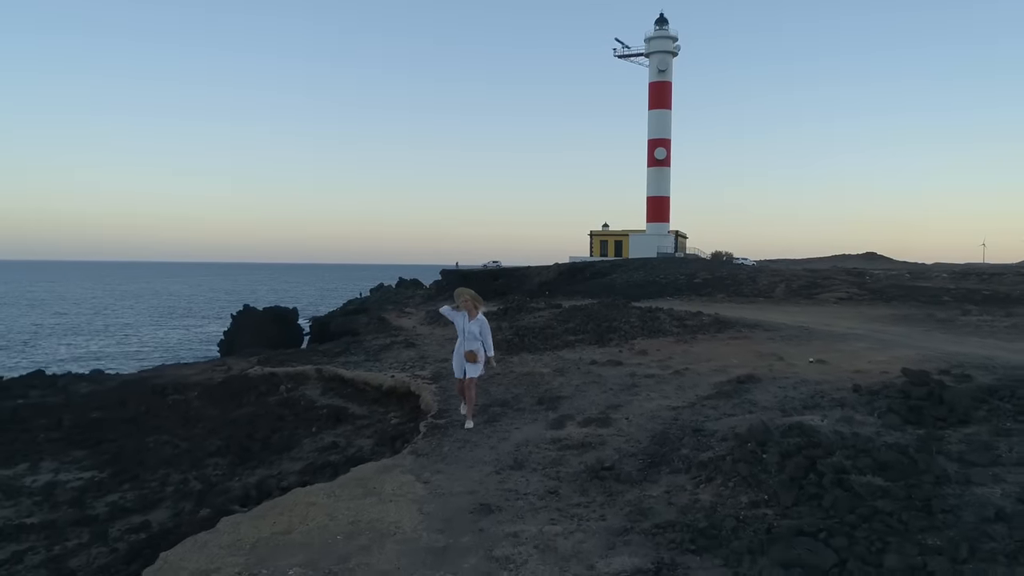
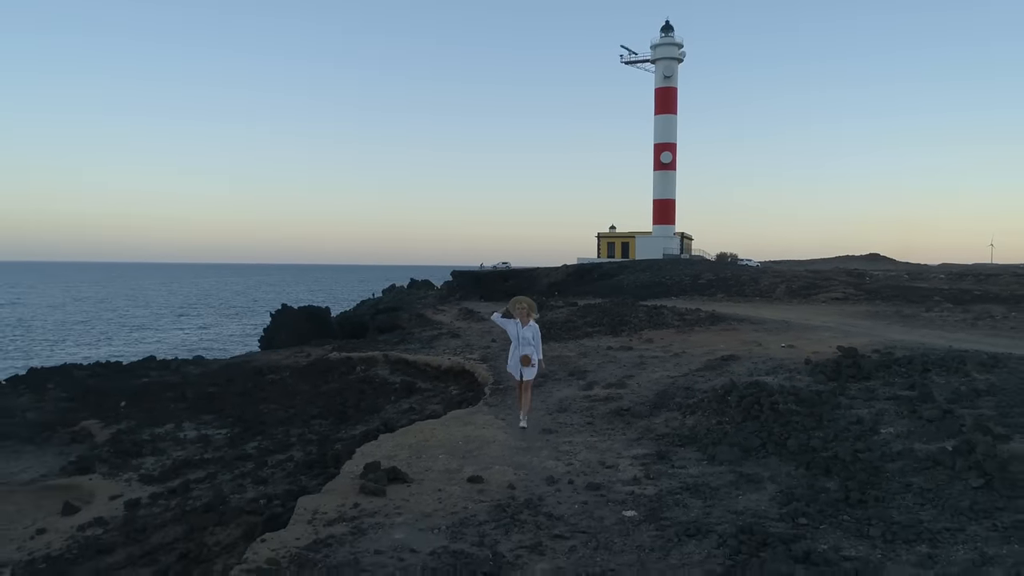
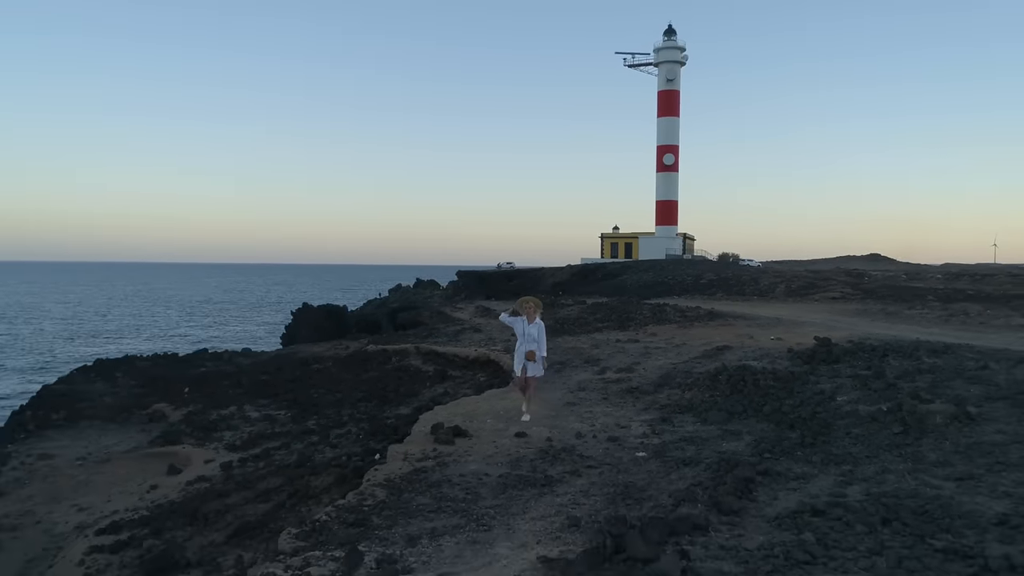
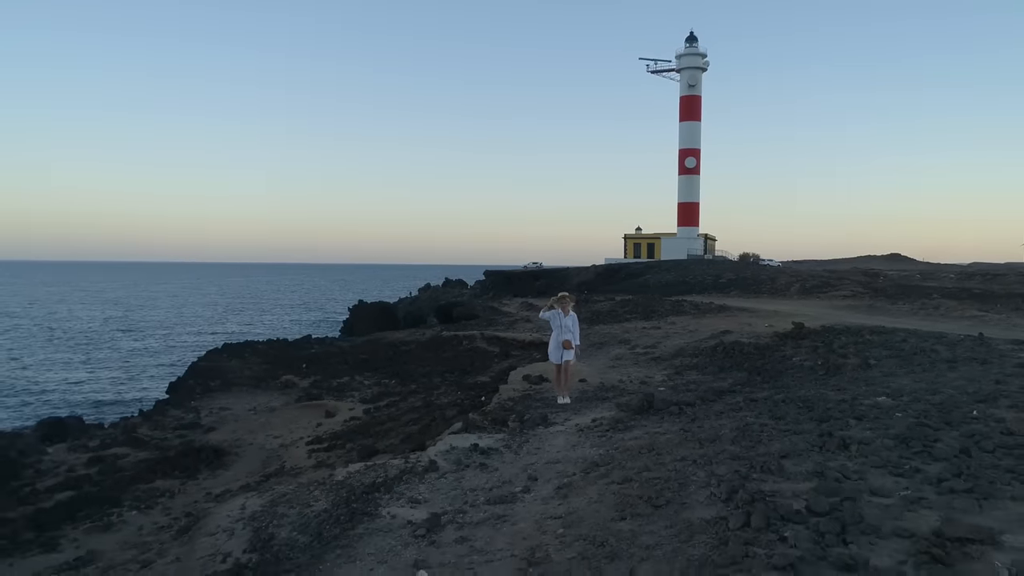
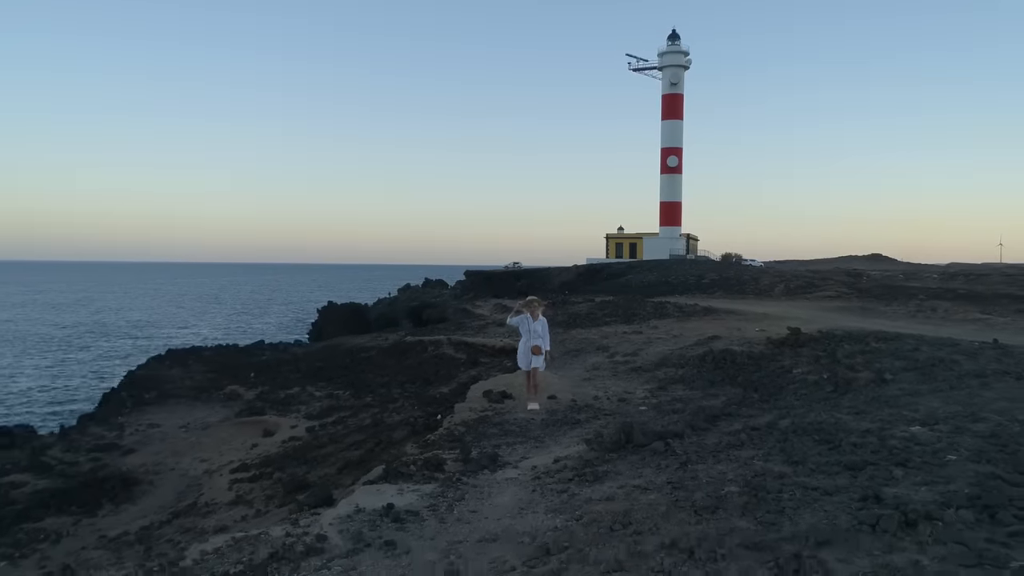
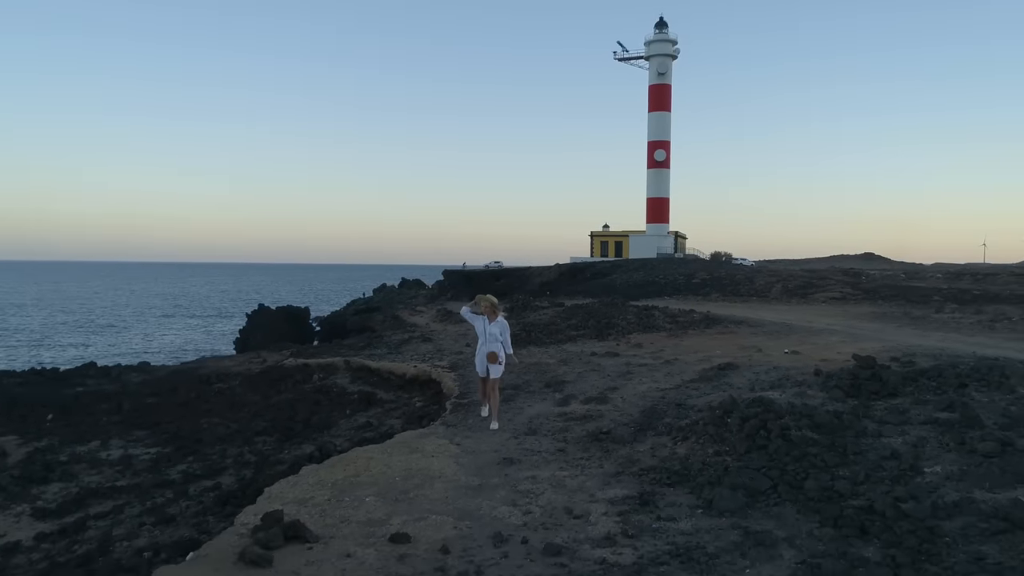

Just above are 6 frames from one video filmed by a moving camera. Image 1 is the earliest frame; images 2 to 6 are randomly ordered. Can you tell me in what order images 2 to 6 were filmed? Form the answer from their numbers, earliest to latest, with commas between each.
6, 2, 3, 5, 4
